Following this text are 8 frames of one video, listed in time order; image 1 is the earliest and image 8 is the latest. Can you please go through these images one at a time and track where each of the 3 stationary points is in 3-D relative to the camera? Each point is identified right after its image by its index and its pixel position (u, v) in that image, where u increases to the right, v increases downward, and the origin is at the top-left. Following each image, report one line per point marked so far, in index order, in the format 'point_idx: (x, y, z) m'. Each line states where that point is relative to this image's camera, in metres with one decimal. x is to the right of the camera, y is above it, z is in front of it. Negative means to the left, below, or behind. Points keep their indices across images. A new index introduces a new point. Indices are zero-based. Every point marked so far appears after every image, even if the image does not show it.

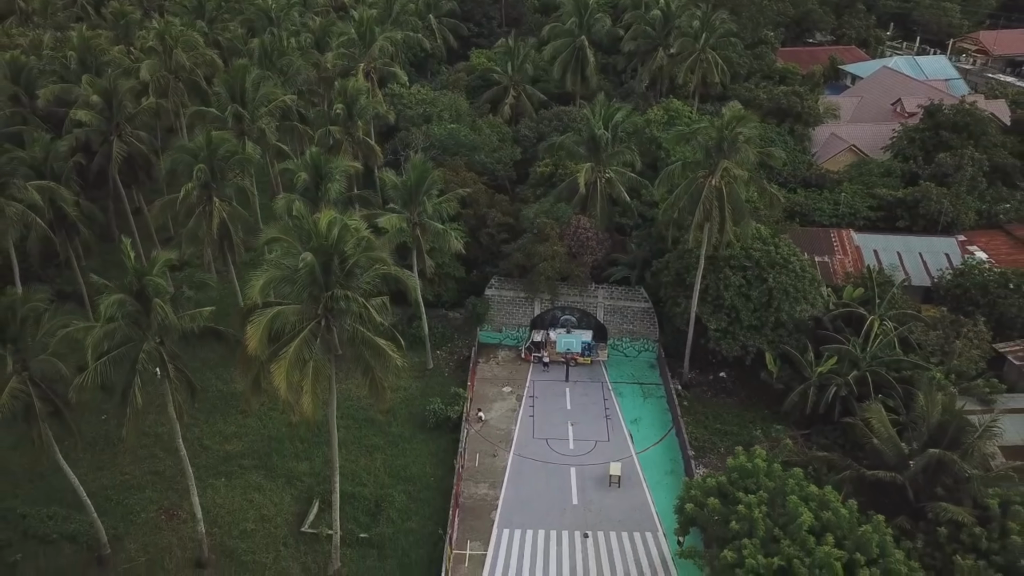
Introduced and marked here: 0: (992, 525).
0: (+14.2, -7.0, +19.8) m
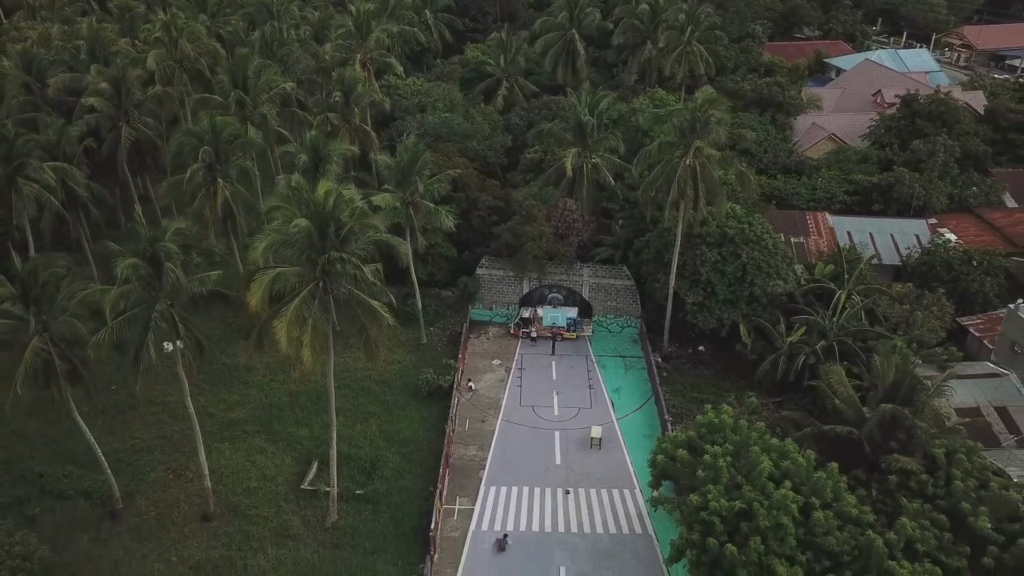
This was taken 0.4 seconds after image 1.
0: (+13.7, -6.0, +21.5) m
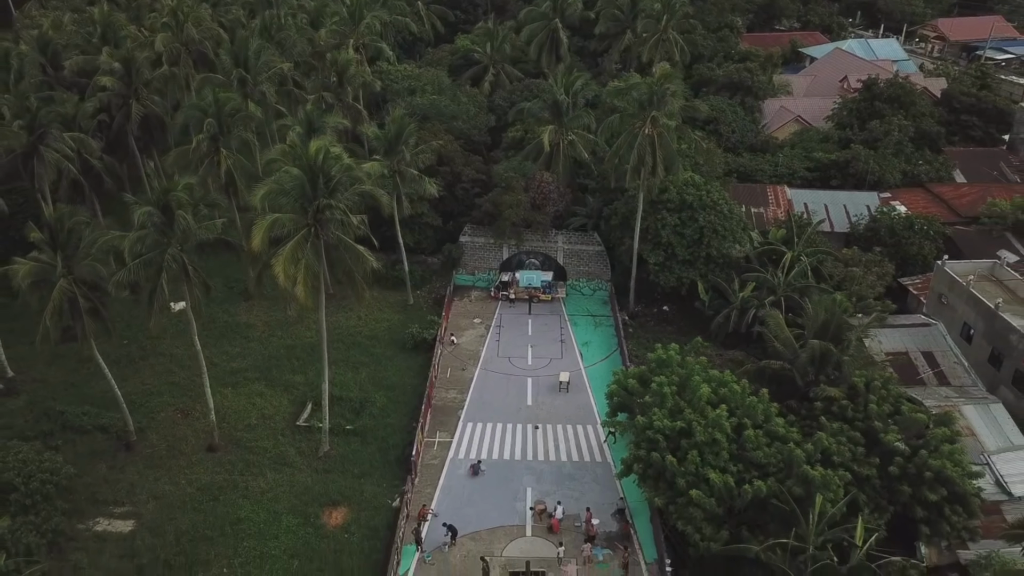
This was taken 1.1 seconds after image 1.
0: (+12.6, -4.1, +24.4) m
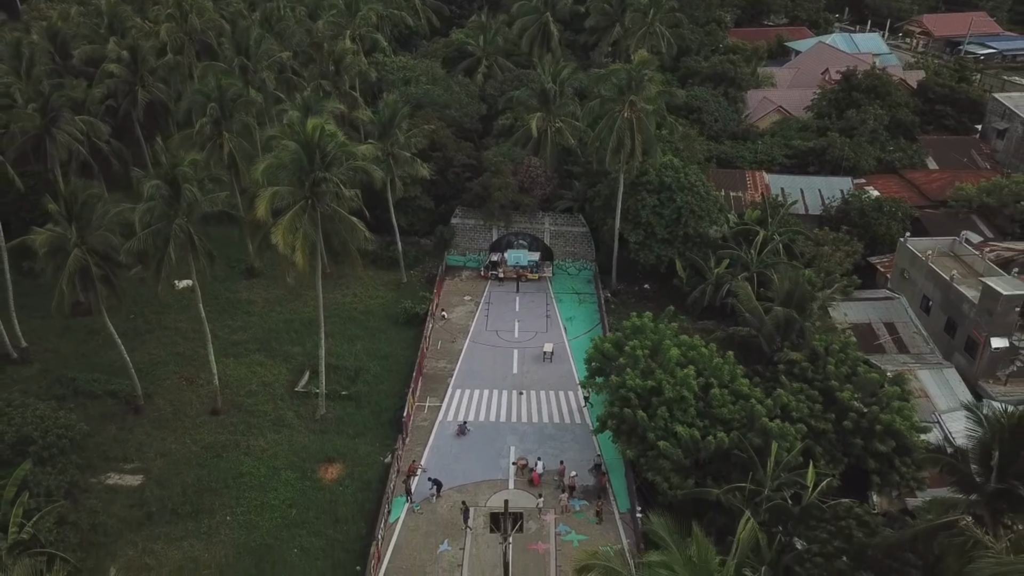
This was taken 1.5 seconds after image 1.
0: (+11.9, -2.9, +26.2) m
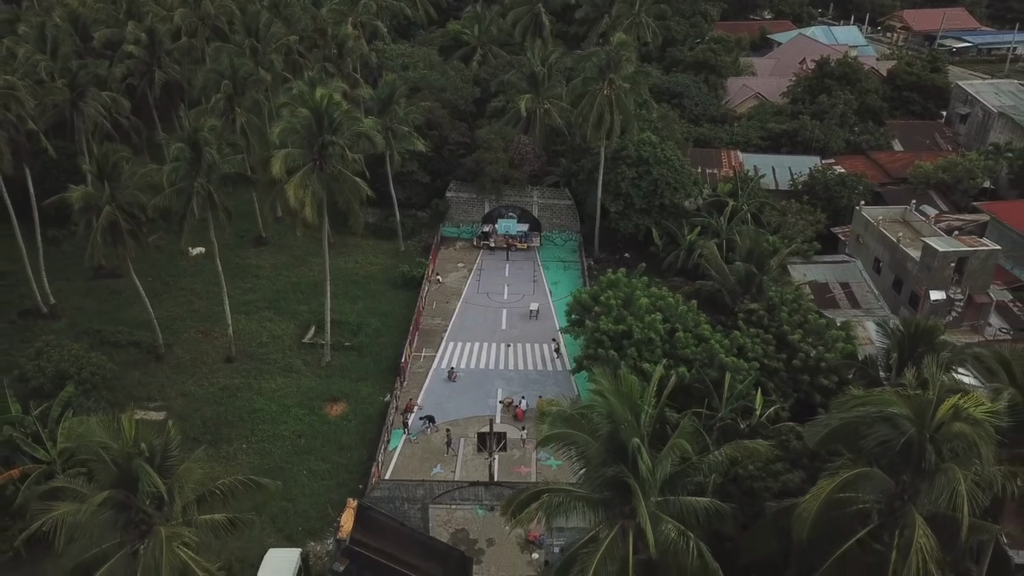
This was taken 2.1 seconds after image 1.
0: (+11.4, -1.0, +29.2) m
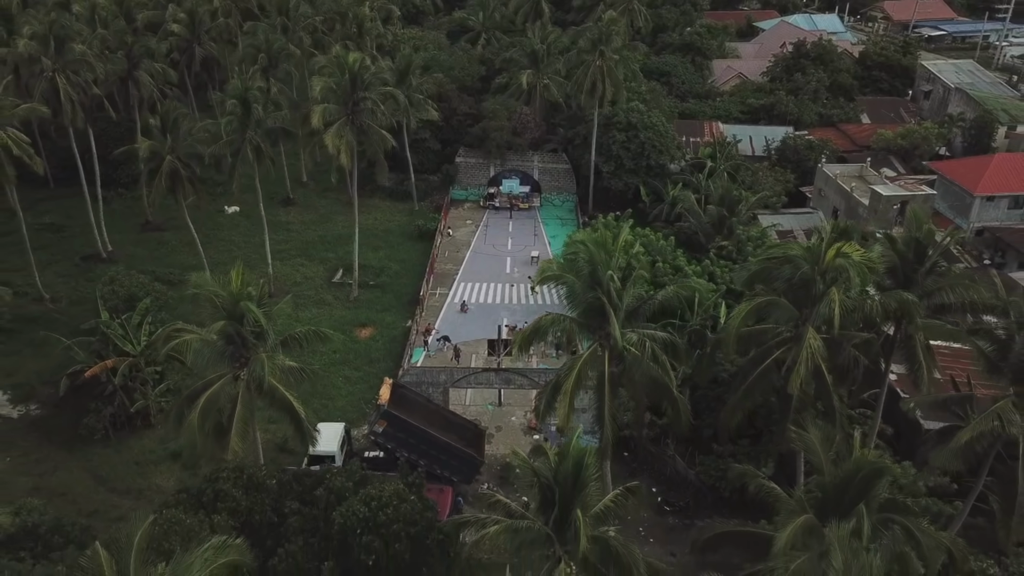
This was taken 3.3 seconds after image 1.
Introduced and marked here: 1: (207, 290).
0: (+11.6, +2.1, +33.9) m
1: (-8.4, -0.1, +18.4) m
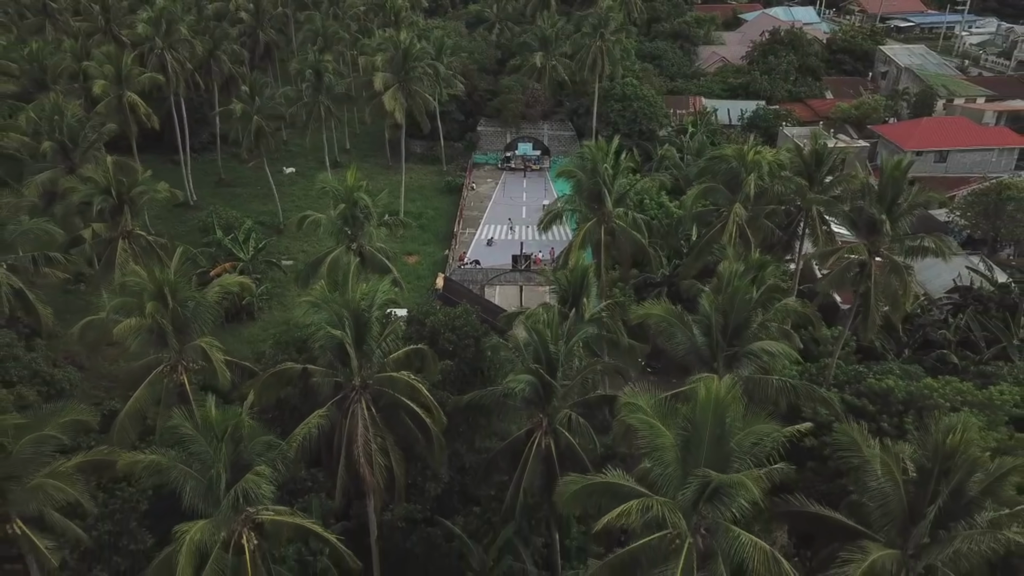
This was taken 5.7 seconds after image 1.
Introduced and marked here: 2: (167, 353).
0: (+12.7, +6.3, +42.4) m
1: (-7.3, +4.1, +26.9) m
2: (-9.9, -1.9, +19.1) m
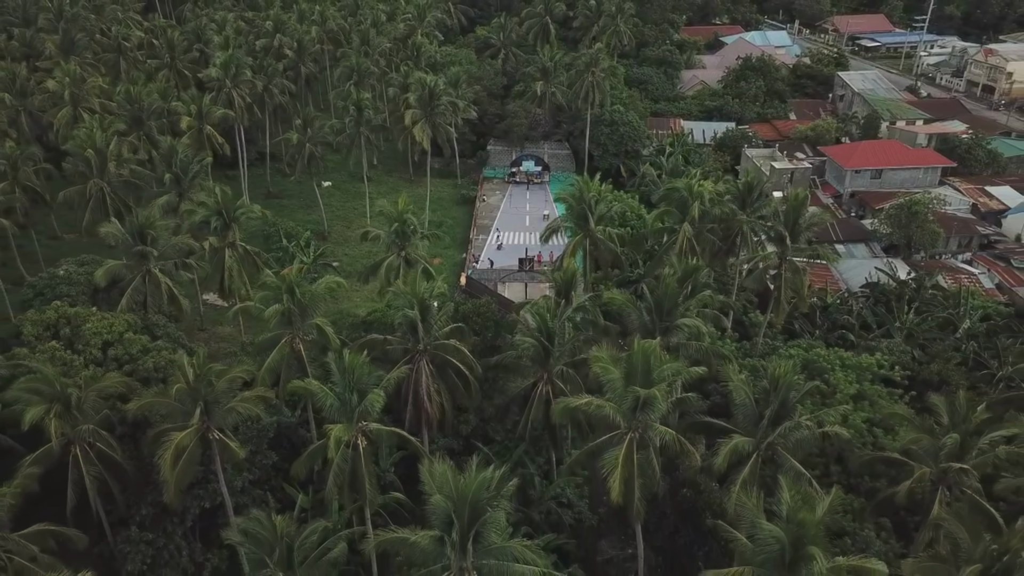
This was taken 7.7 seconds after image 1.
0: (+13.1, +6.6, +51.6) m
1: (-6.8, +4.3, +36.2) m
2: (-9.4, -1.7, +28.4) m
